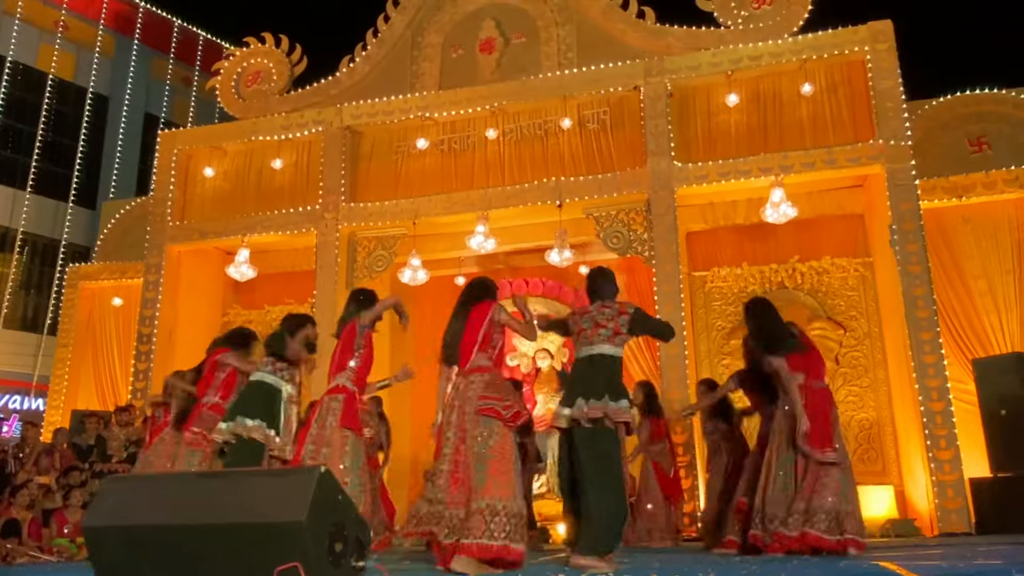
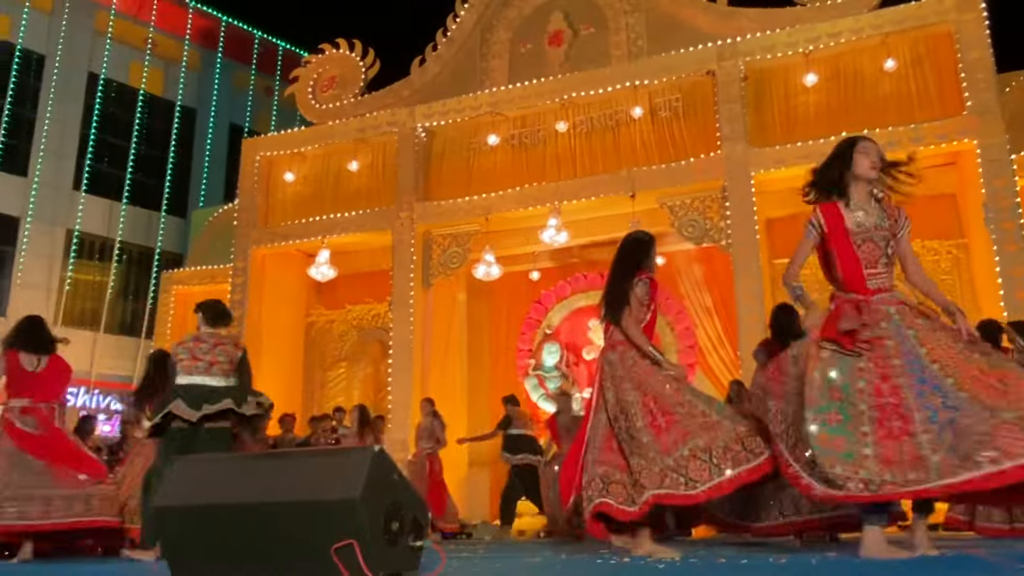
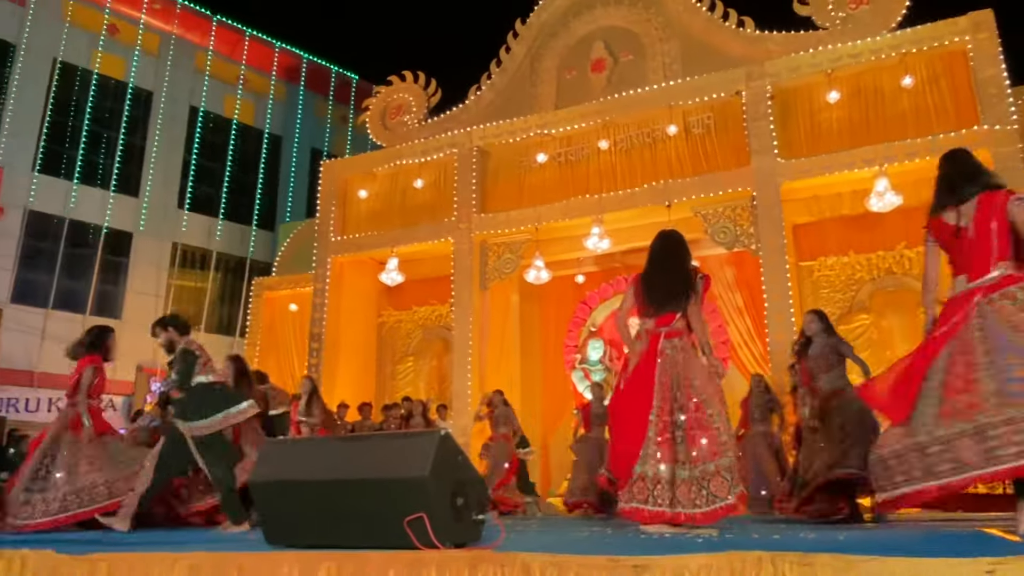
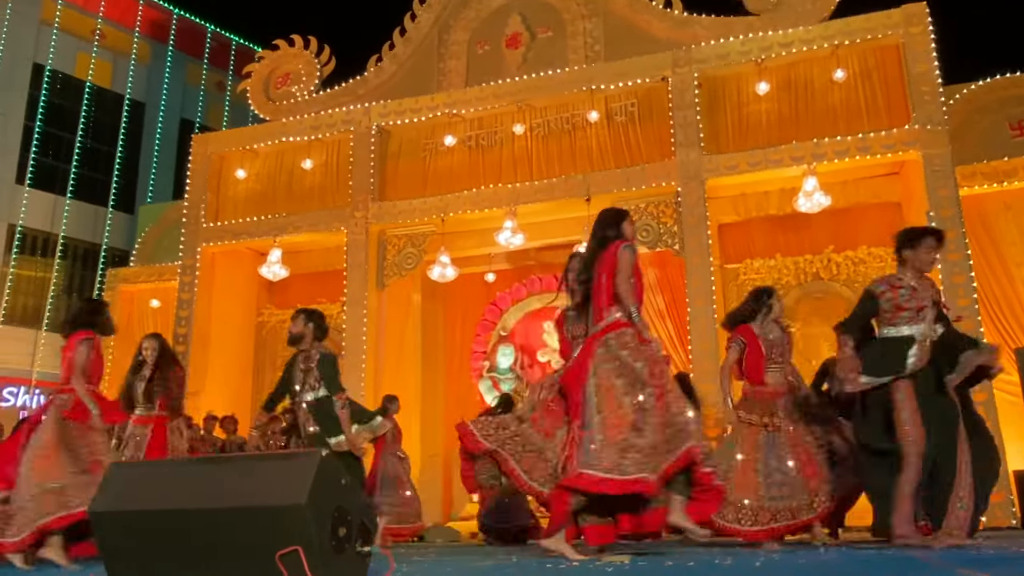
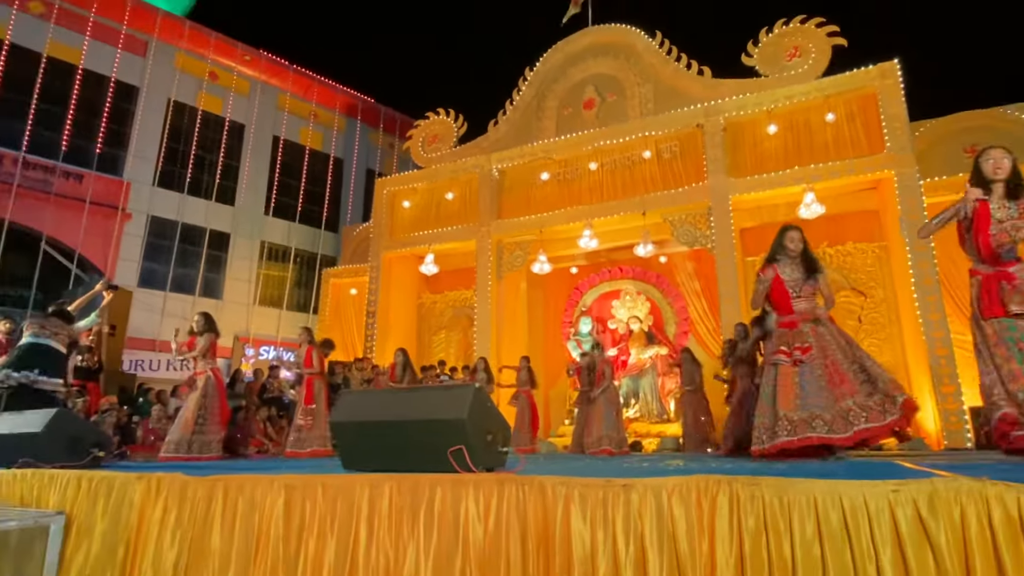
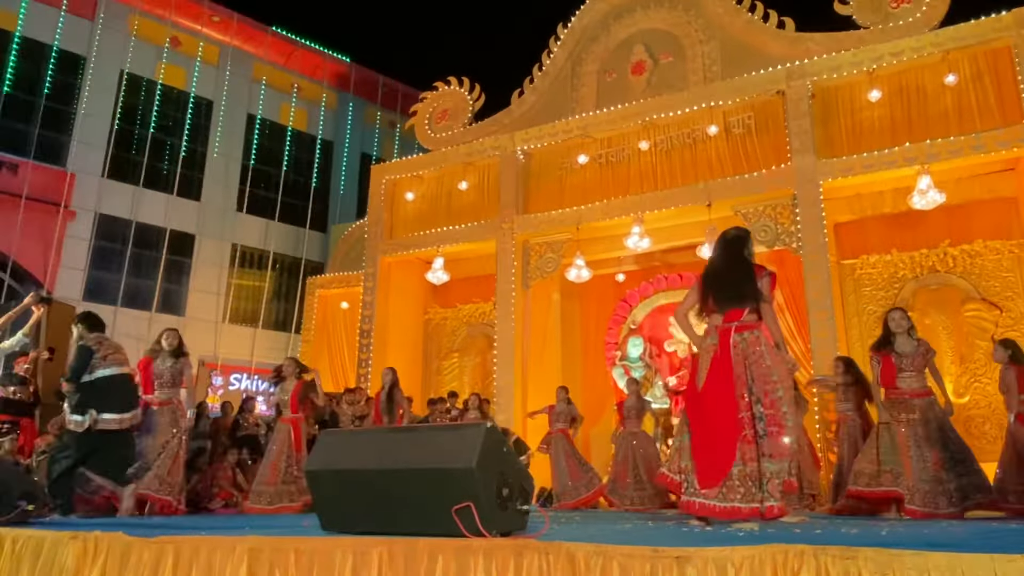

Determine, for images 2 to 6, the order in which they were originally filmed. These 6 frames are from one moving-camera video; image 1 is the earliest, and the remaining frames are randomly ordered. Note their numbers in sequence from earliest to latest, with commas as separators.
4, 2, 3, 6, 5
